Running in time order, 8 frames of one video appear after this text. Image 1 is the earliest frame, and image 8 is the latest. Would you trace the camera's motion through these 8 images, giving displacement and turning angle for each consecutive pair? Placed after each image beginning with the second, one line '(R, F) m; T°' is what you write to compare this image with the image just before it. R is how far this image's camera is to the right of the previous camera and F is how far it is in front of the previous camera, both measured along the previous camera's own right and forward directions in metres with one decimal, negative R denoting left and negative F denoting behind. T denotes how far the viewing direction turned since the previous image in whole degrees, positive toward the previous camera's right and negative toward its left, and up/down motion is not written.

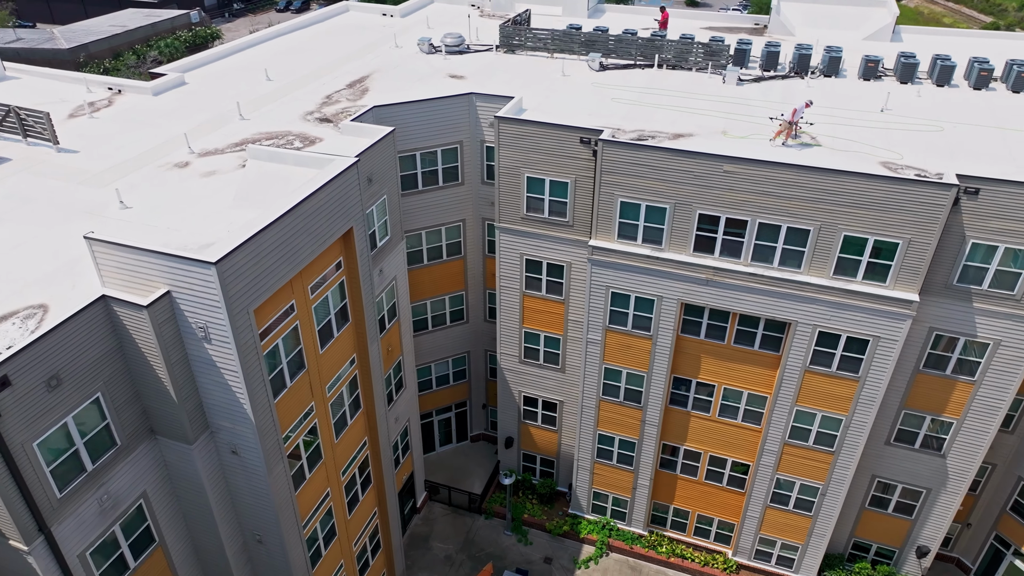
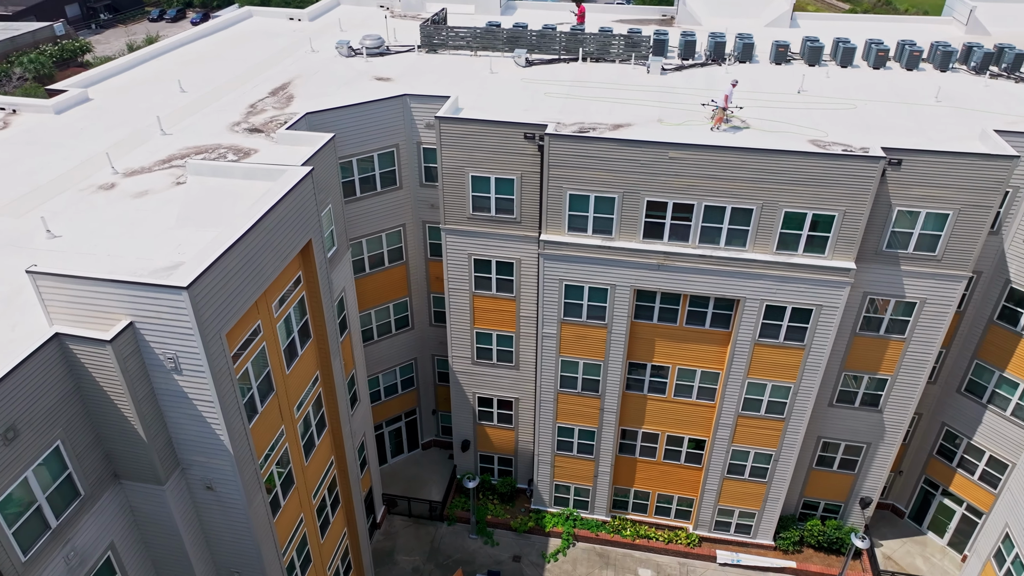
(-1.9, +0.3) m; +8°
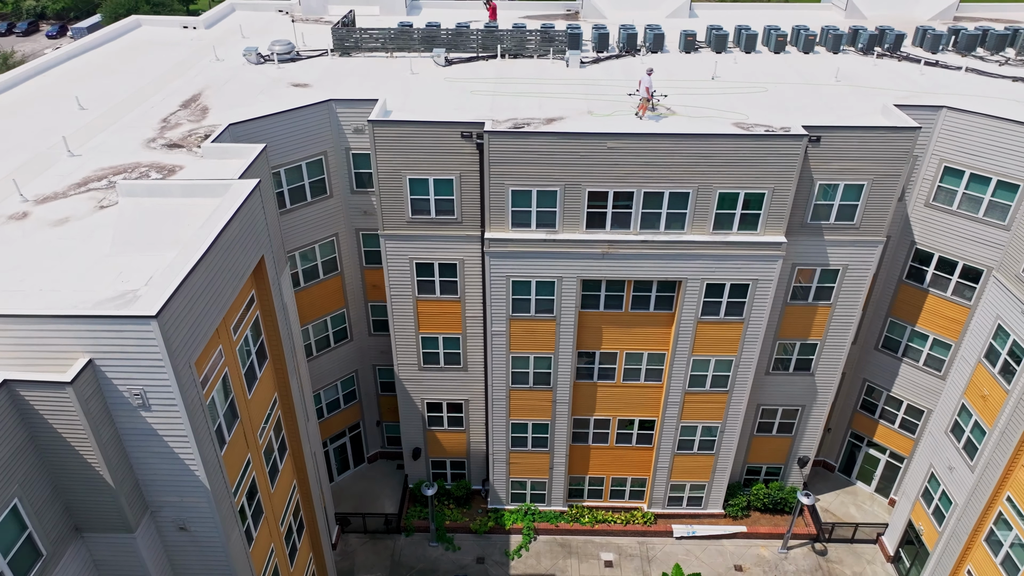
(-1.8, +0.2) m; +8°
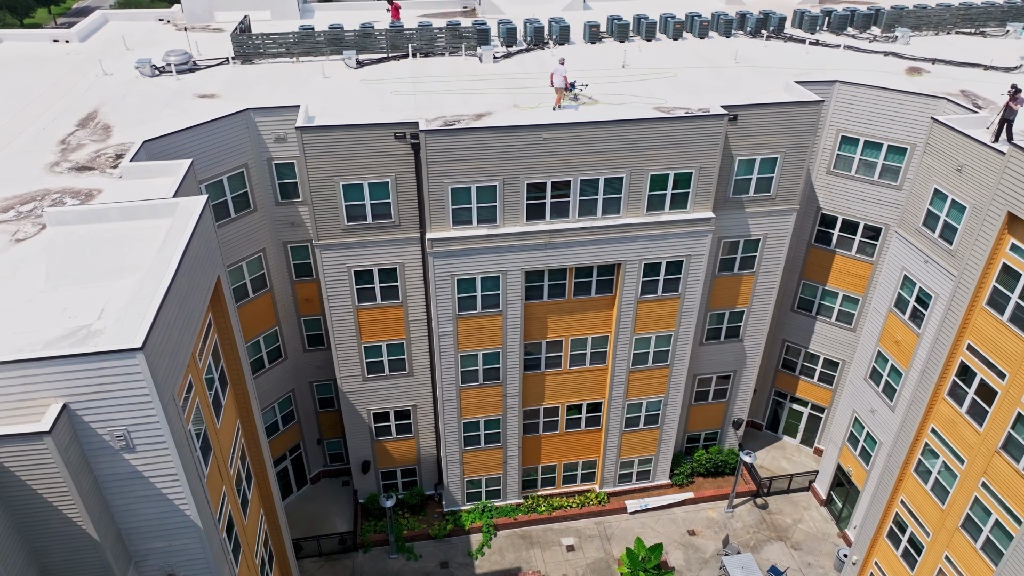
(-2.2, +0.2) m; +9°
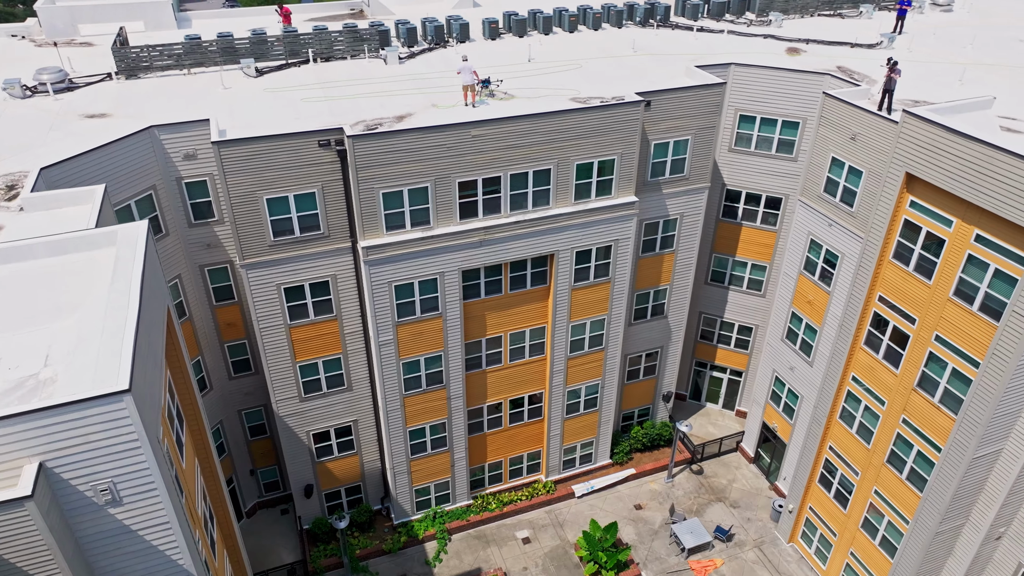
(-2.2, +0.2) m; +9°
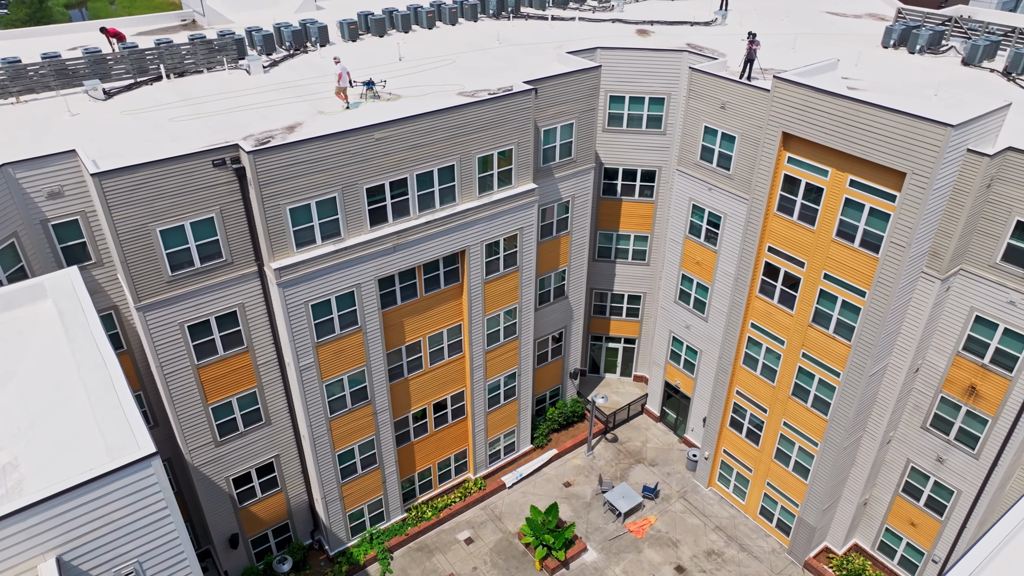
(-3.3, +0.5) m; +13°
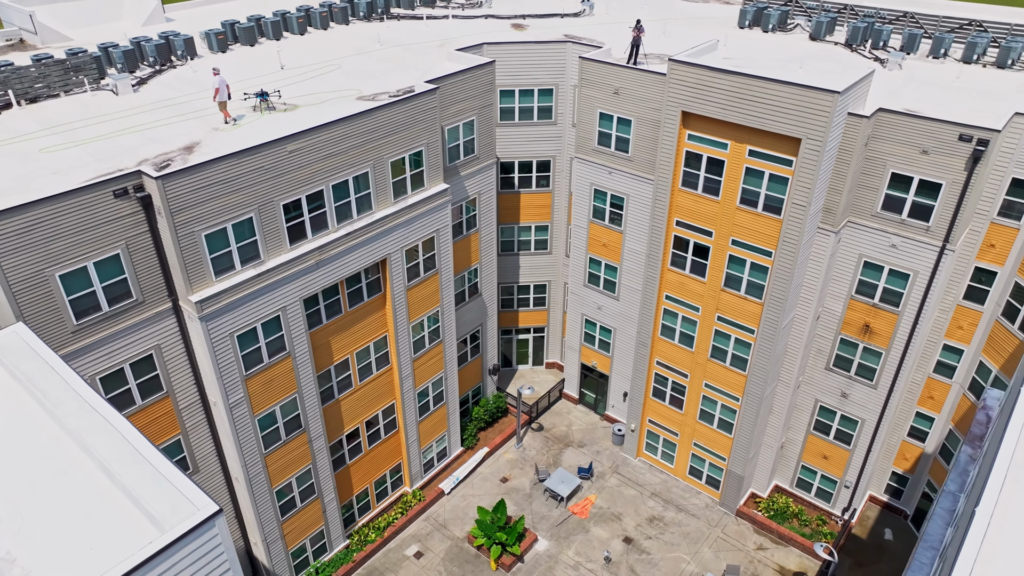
(-2.9, +0.5) m; +12°
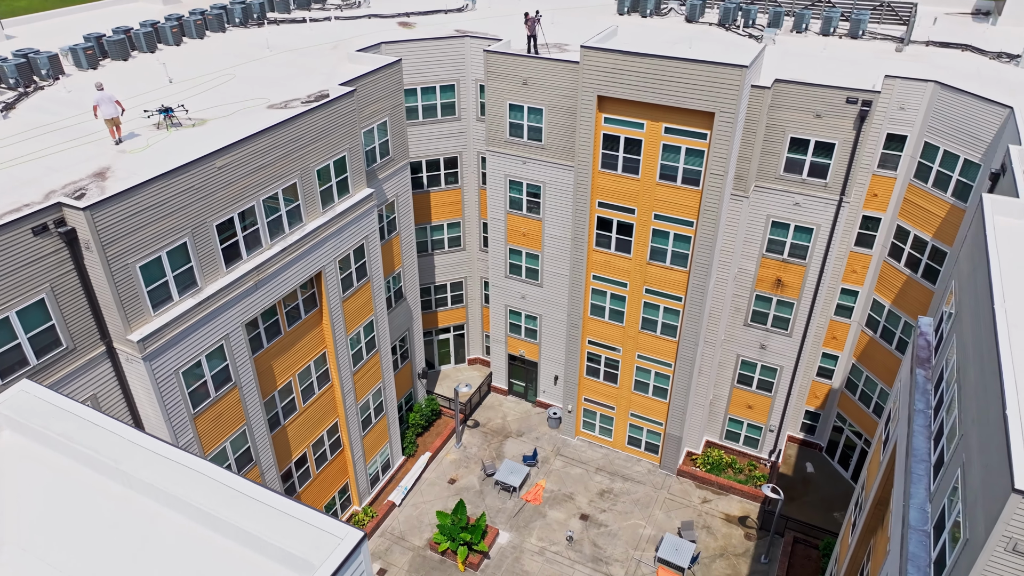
(-3.2, +0.3) m; +11°
